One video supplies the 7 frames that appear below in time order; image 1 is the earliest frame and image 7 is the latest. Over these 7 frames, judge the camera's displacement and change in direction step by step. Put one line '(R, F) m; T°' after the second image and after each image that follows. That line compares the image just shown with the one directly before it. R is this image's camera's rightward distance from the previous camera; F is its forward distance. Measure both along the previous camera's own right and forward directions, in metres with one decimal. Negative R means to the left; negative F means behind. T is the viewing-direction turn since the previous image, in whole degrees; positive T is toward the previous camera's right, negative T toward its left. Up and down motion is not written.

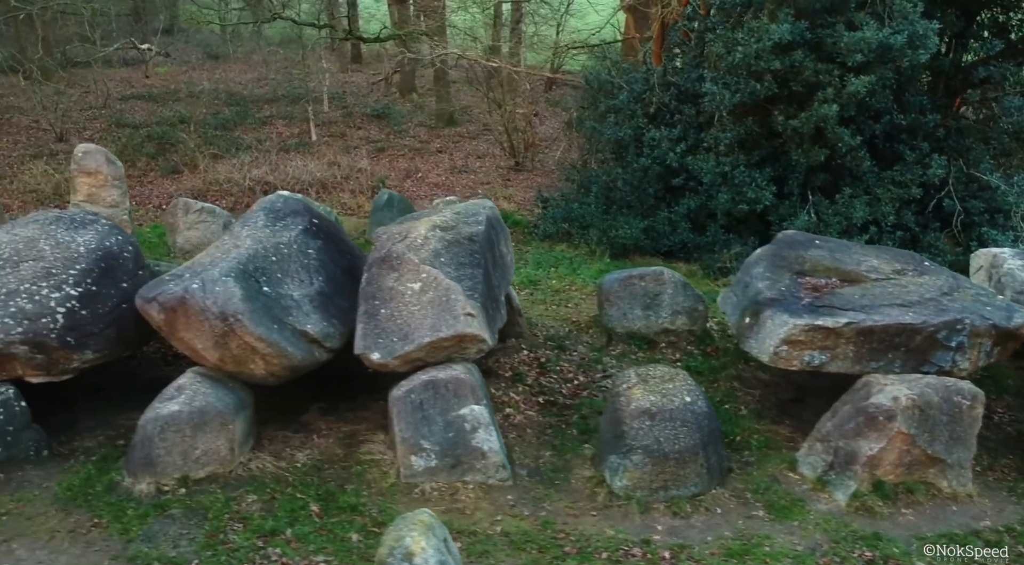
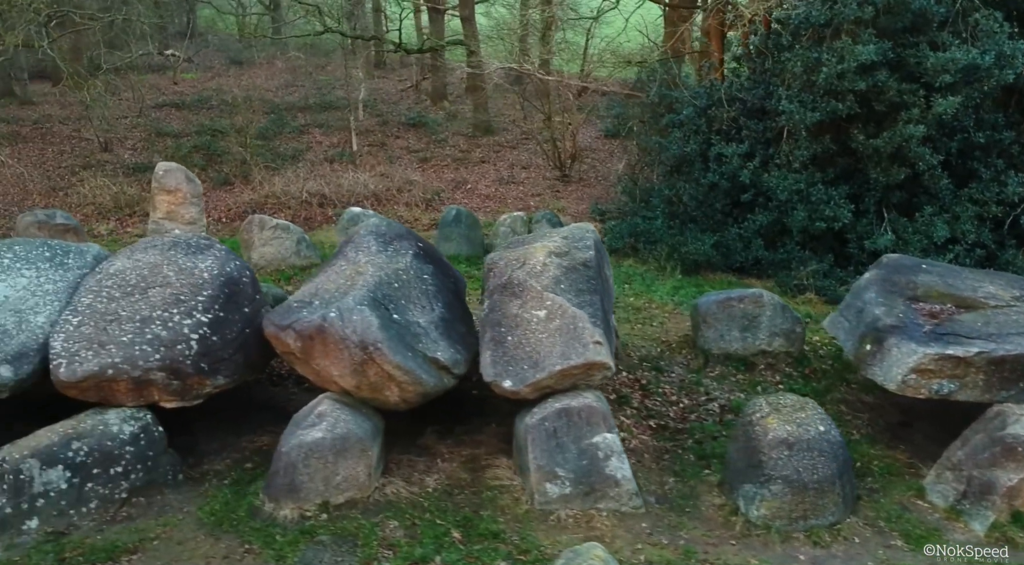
(-0.6, -0.1) m; -1°
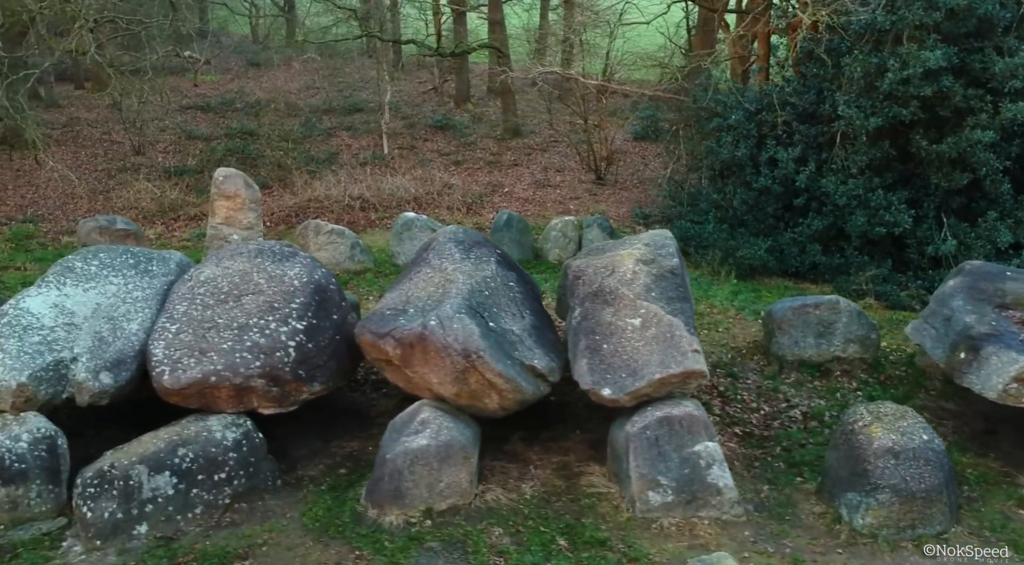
(-0.4, 0.0) m; -1°
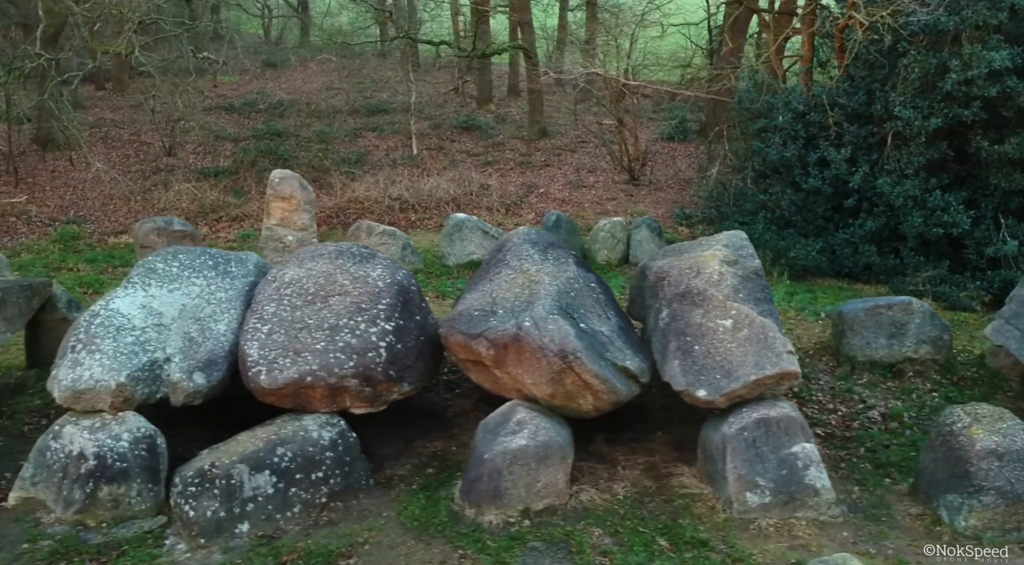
(-0.4, 0.0) m; -1°
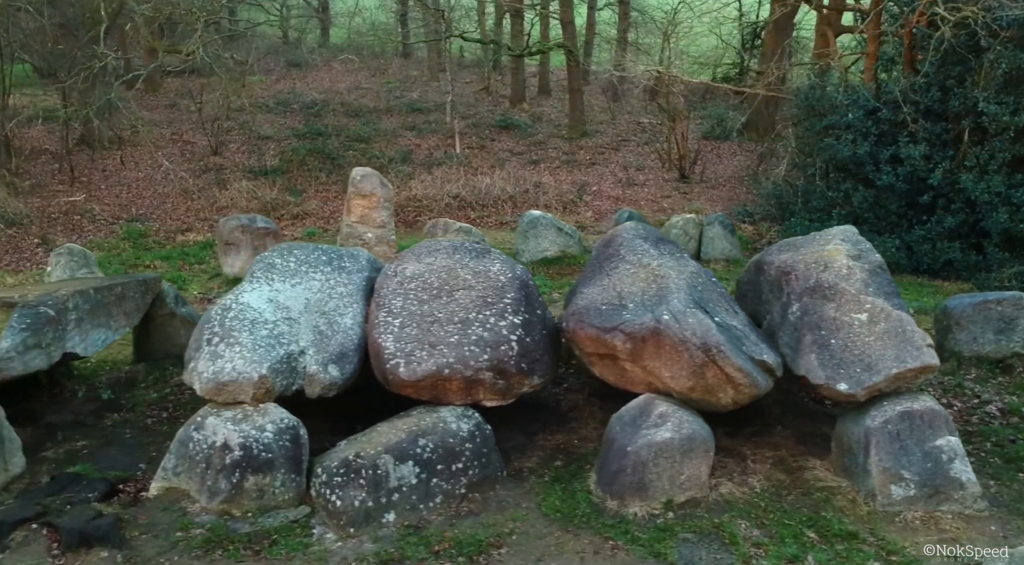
(-0.6, 0.0) m; -1°
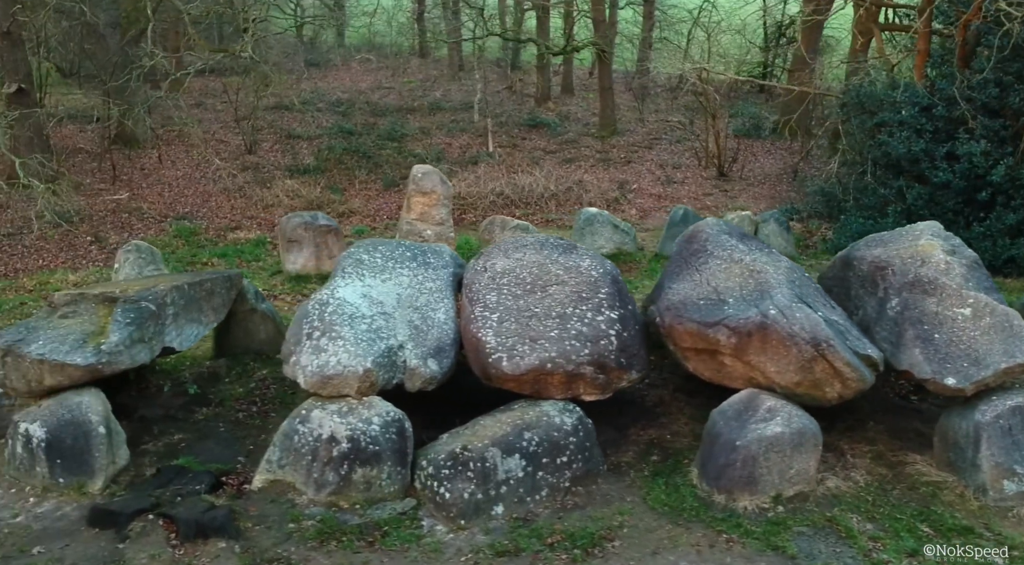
(-0.5, 0.0) m; -1°
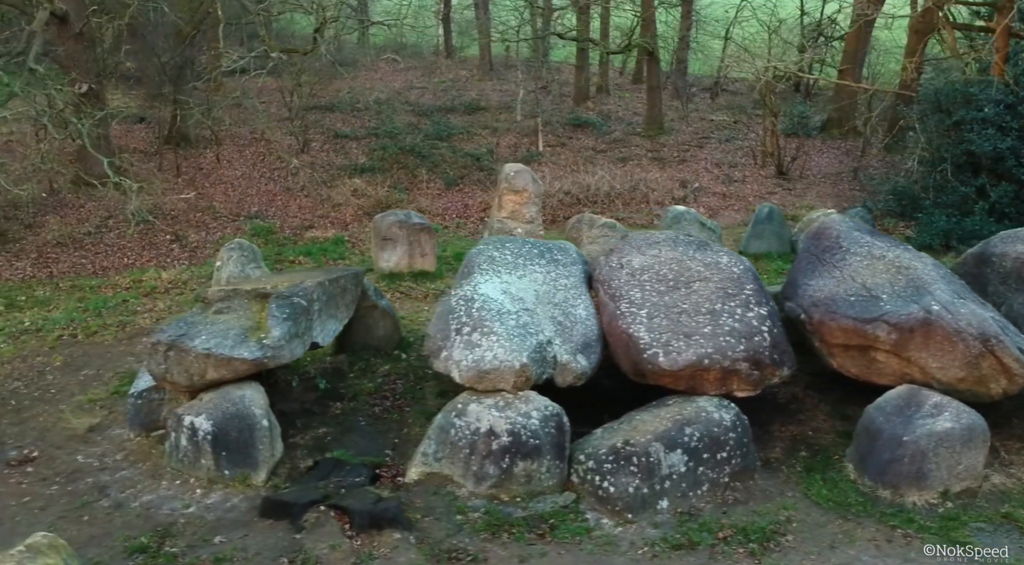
(-0.7, 0.0) m; -1°
